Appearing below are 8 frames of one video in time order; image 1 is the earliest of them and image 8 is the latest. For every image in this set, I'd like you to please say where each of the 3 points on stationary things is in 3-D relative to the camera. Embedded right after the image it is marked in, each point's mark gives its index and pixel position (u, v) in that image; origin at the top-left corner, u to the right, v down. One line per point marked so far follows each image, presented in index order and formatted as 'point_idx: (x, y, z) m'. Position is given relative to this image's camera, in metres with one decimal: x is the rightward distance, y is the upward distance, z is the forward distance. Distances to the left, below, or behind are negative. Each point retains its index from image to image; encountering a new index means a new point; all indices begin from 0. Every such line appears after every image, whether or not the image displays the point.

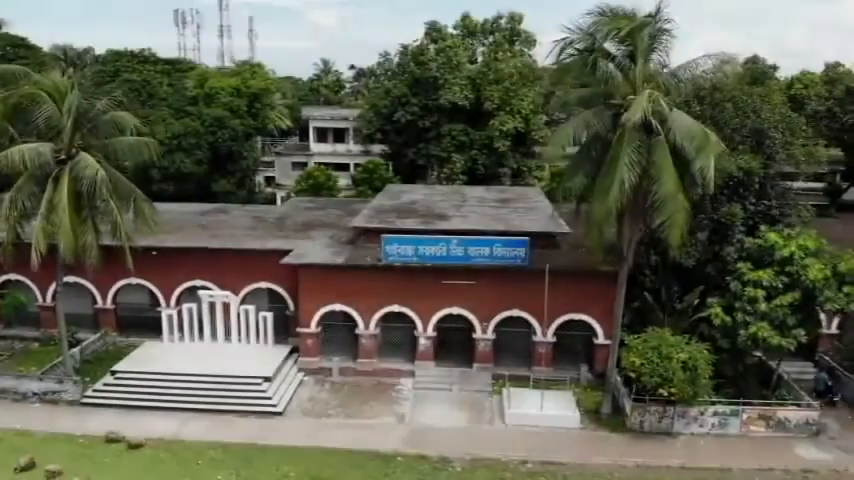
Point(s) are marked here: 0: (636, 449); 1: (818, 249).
0: (+4.8, -4.8, +19.4) m
1: (+9.3, -0.2, +19.7) m
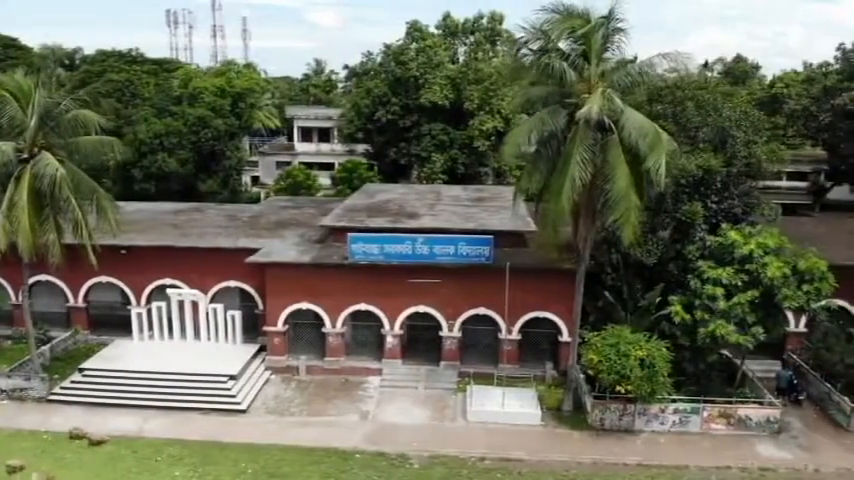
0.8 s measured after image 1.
0: (+3.9, -4.8, +19.5) m
1: (+8.3, -0.2, +19.8) m
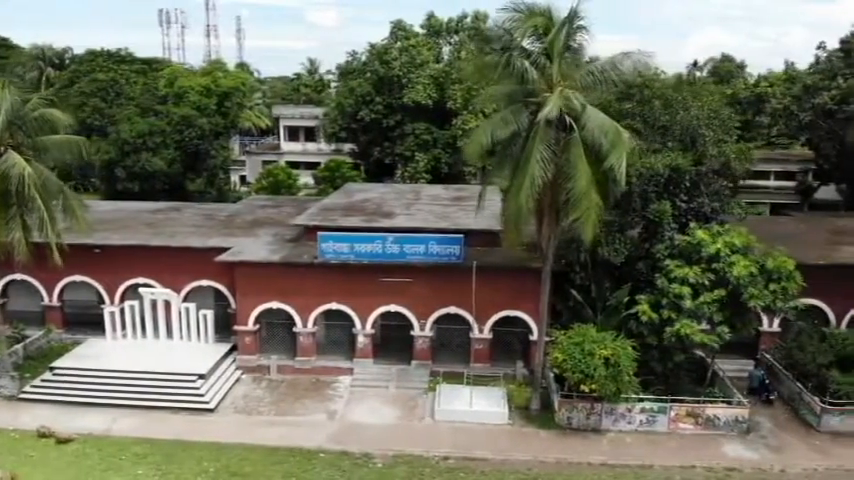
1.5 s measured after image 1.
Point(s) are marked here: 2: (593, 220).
0: (+3.1, -4.8, +19.4) m
1: (+7.5, -0.1, +19.7) m
2: (+3.4, +0.4, +17.7) m
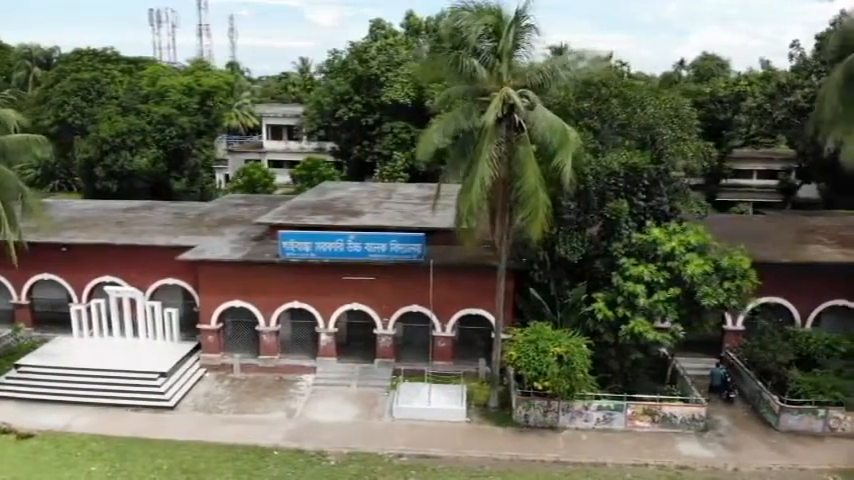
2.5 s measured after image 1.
0: (+2.0, -4.7, +19.4) m
1: (+6.5, -0.1, +19.7) m
2: (+2.4, +0.5, +17.7) m
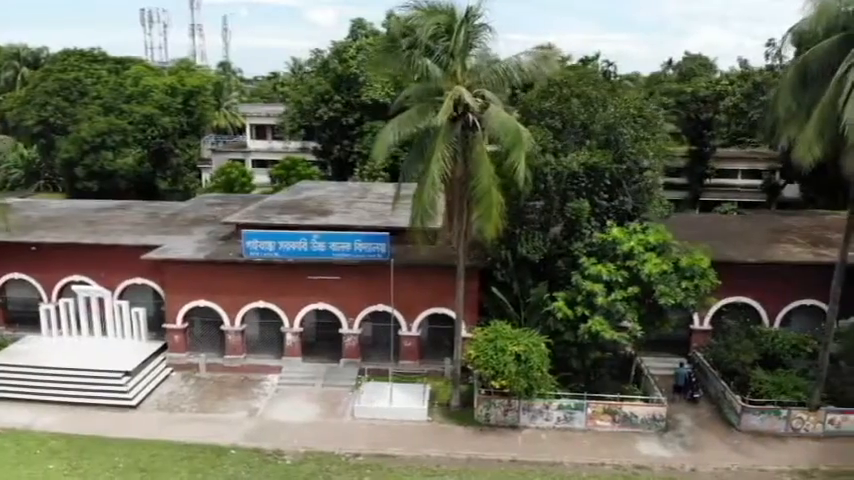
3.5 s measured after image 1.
0: (+1.1, -4.7, +19.4) m
1: (+5.5, -0.1, +19.6) m
2: (+1.4, +0.5, +17.7) m
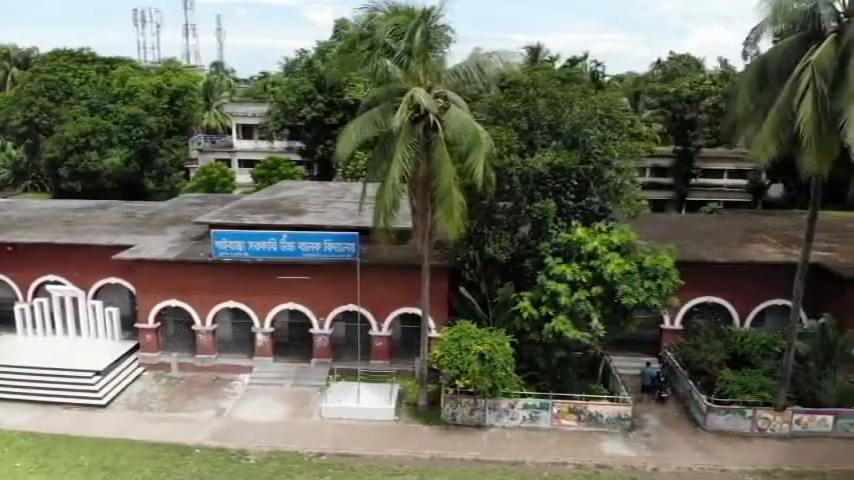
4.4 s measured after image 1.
0: (+0.3, -4.7, +19.5) m
1: (+4.7, -0.1, +19.7) m
2: (+0.6, +0.5, +17.8) m
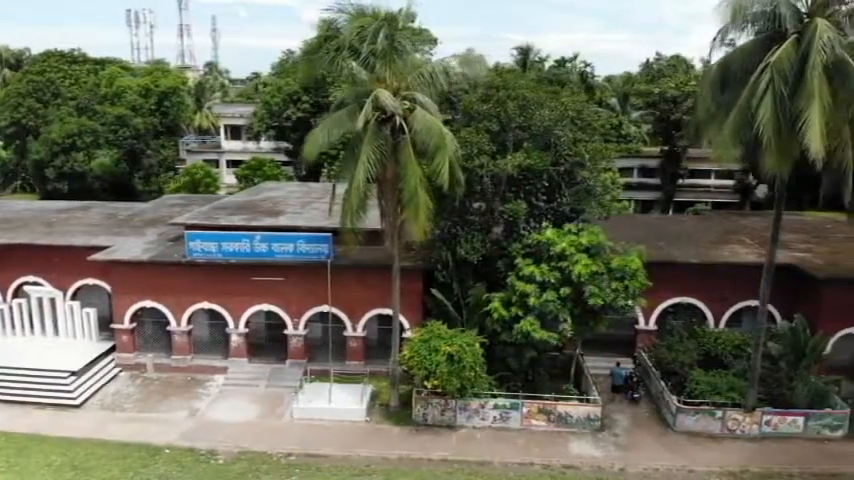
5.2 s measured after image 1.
0: (-0.5, -4.7, +19.6) m
1: (+4.0, -0.1, +19.8) m
2: (-0.1, +0.4, +17.9) m
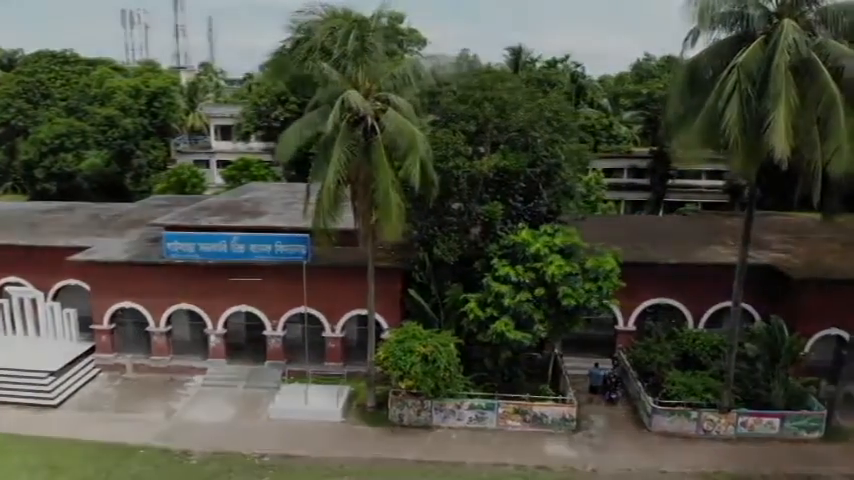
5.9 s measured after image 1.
0: (-1.1, -4.8, +19.6) m
1: (+3.4, -0.1, +19.8) m
2: (-0.7, +0.4, +17.9) m
